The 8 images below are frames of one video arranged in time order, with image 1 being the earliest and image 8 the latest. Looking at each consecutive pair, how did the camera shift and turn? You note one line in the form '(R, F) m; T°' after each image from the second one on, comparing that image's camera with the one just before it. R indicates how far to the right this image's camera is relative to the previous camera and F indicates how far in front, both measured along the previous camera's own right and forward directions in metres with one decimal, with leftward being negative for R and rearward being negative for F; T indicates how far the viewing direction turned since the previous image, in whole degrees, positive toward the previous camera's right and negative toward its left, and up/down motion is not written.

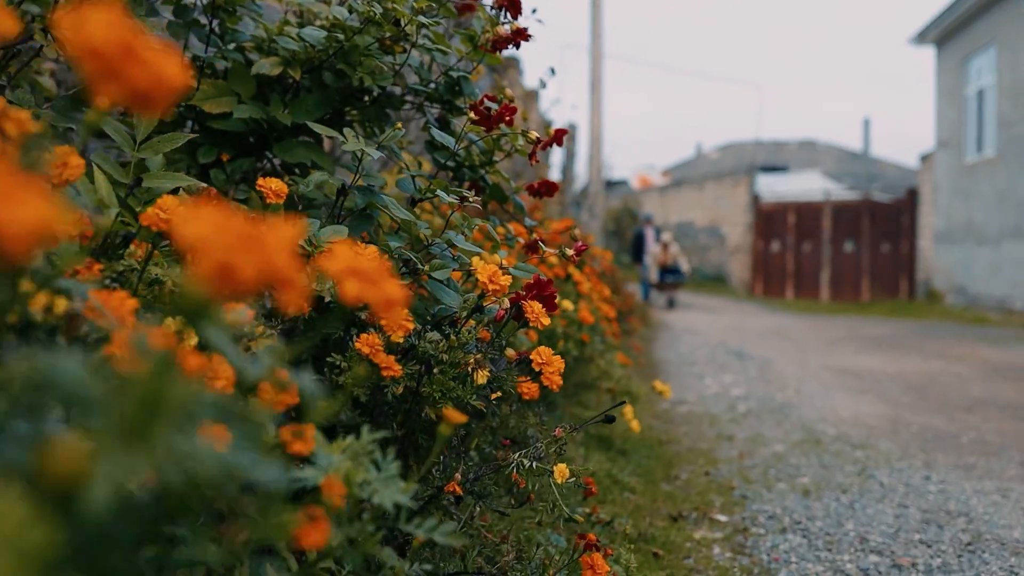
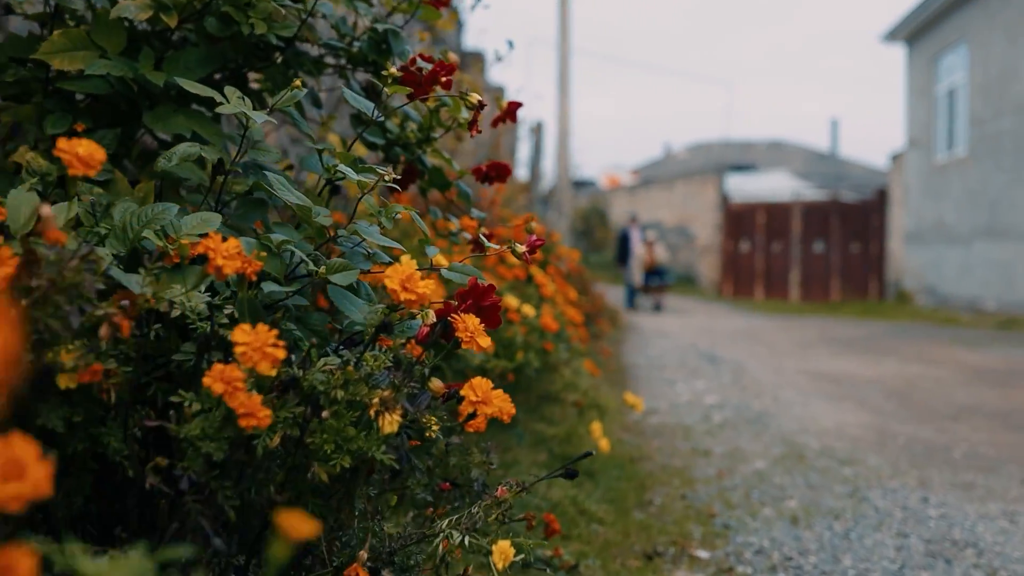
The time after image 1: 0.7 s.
(0.0, +0.4) m; +2°
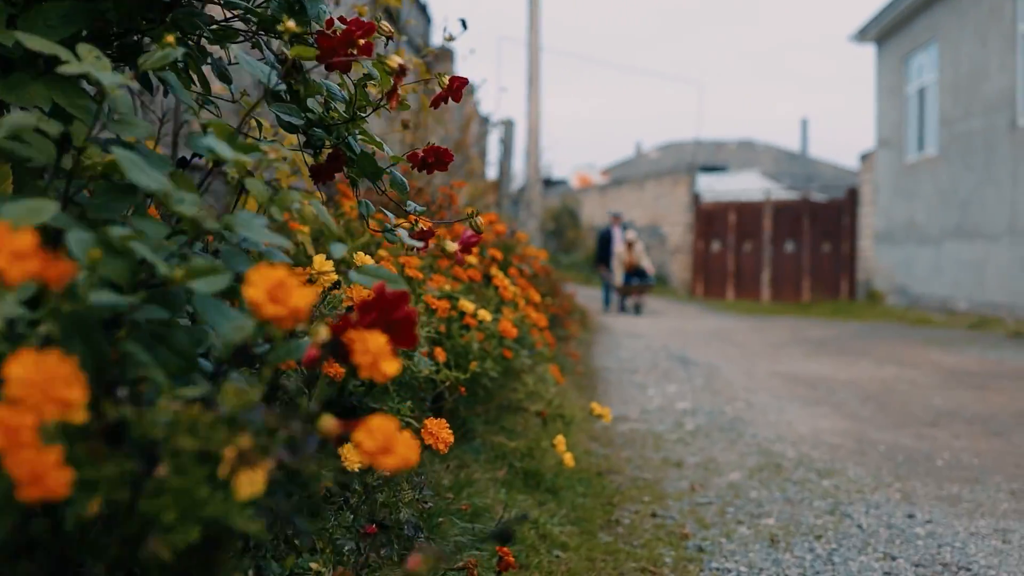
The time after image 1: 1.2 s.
(0.0, +0.2) m; +2°
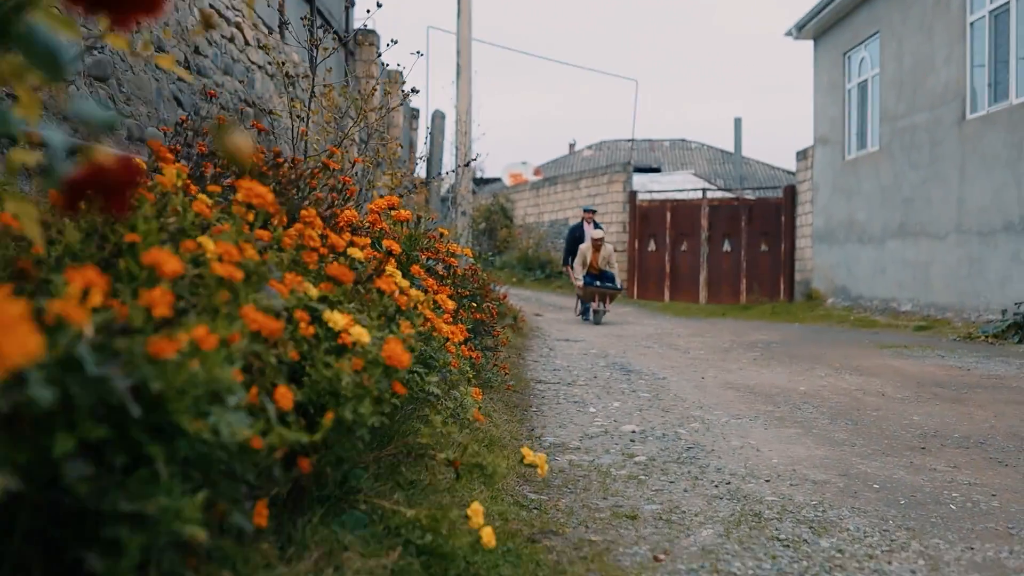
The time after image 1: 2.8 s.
(+0.1, +0.9) m; +4°
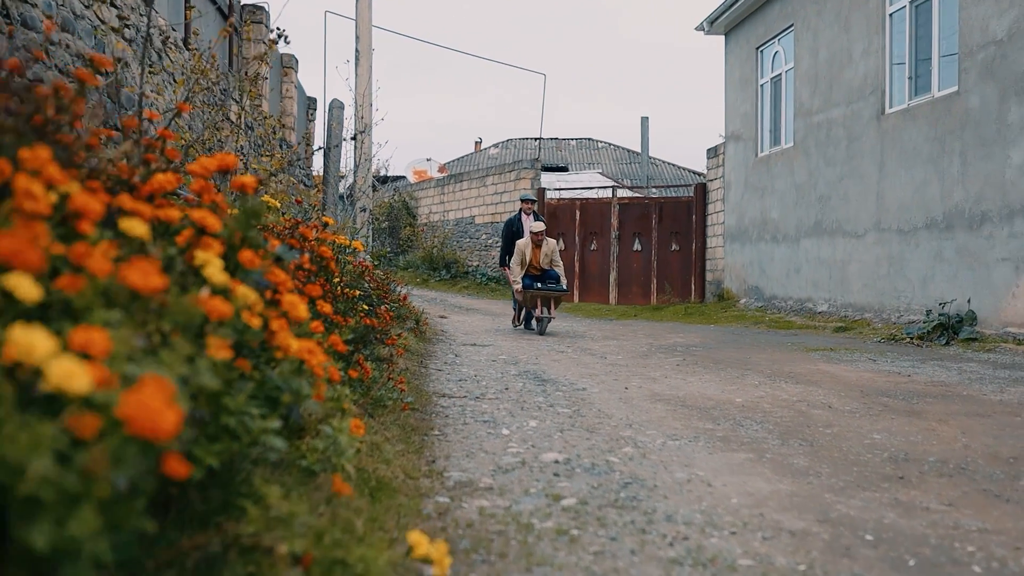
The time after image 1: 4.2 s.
(0.0, +0.8) m; +6°
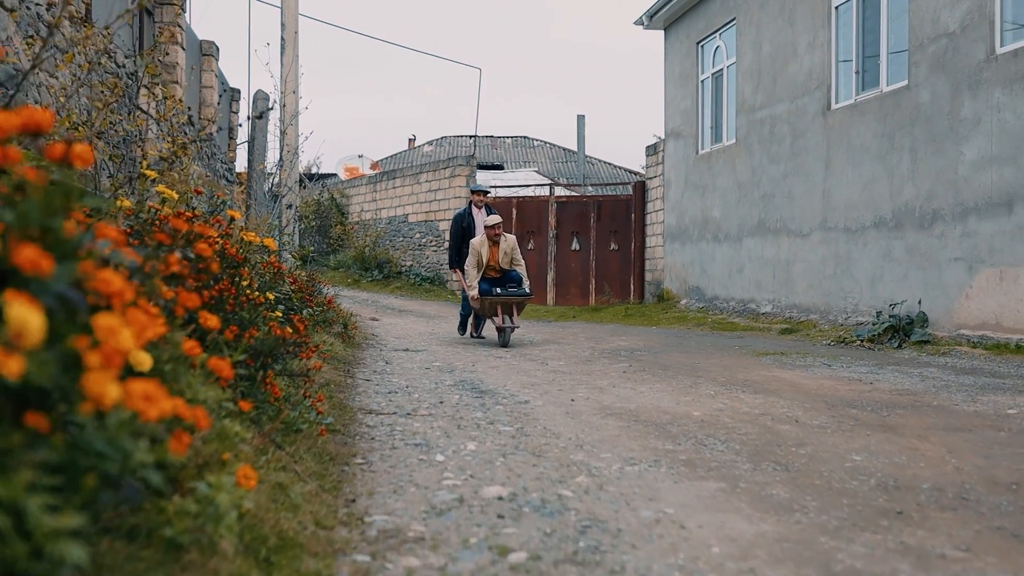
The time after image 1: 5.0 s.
(0.0, +0.6) m; +4°
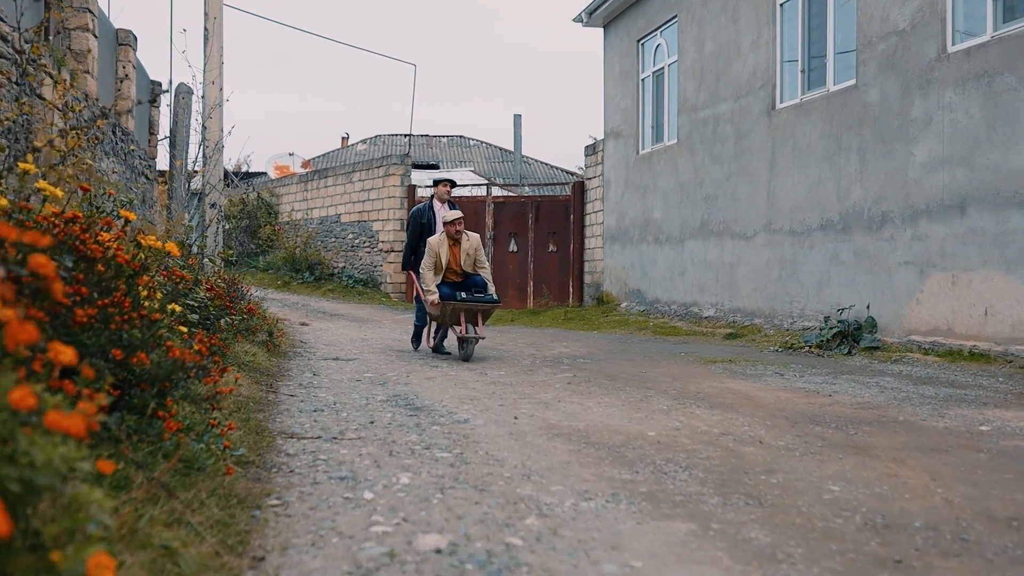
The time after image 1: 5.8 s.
(0.0, +0.5) m; +4°
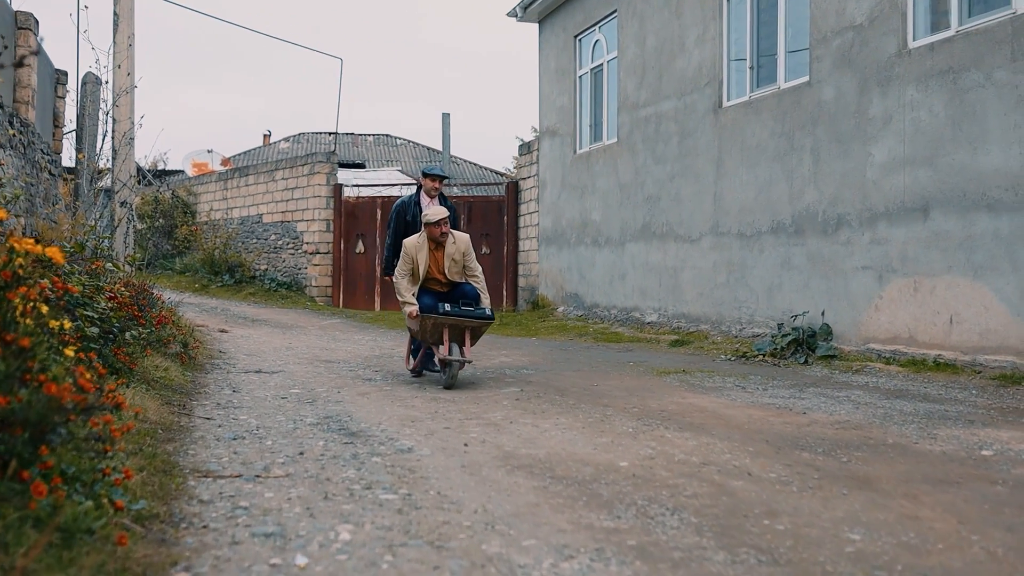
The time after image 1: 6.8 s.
(-0.1, +0.6) m; +4°
